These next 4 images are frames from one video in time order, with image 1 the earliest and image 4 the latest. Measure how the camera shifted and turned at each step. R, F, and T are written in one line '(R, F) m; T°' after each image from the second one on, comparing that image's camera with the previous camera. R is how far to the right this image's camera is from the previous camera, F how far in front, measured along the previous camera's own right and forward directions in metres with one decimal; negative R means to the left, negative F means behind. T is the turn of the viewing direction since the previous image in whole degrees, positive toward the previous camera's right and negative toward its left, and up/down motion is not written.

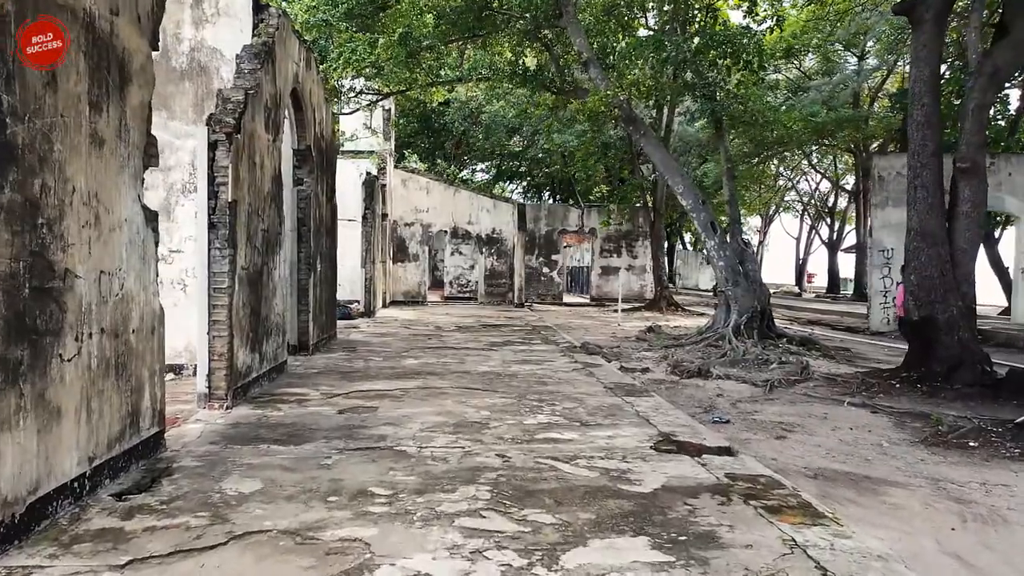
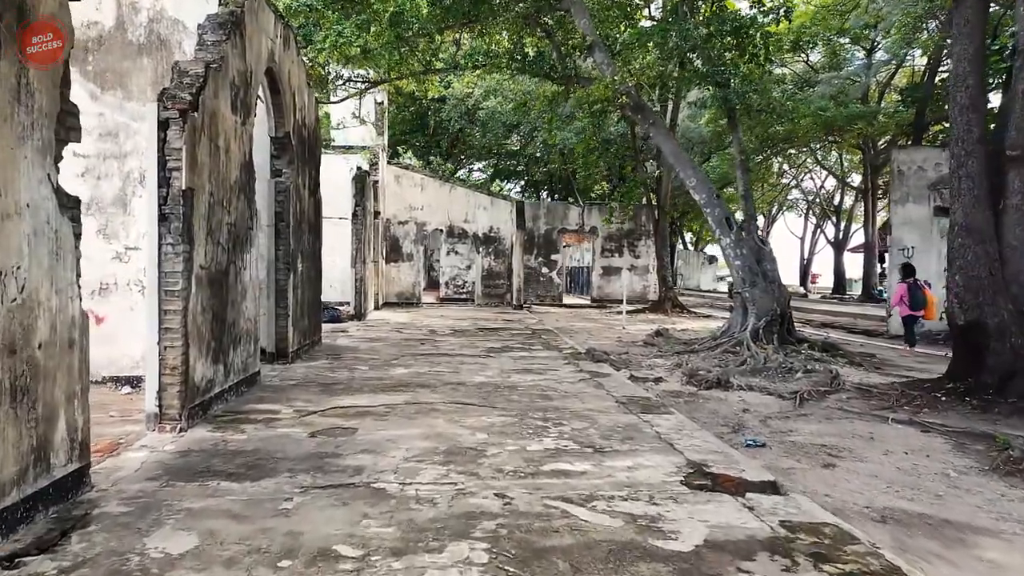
(0.0, +0.9) m; 0°
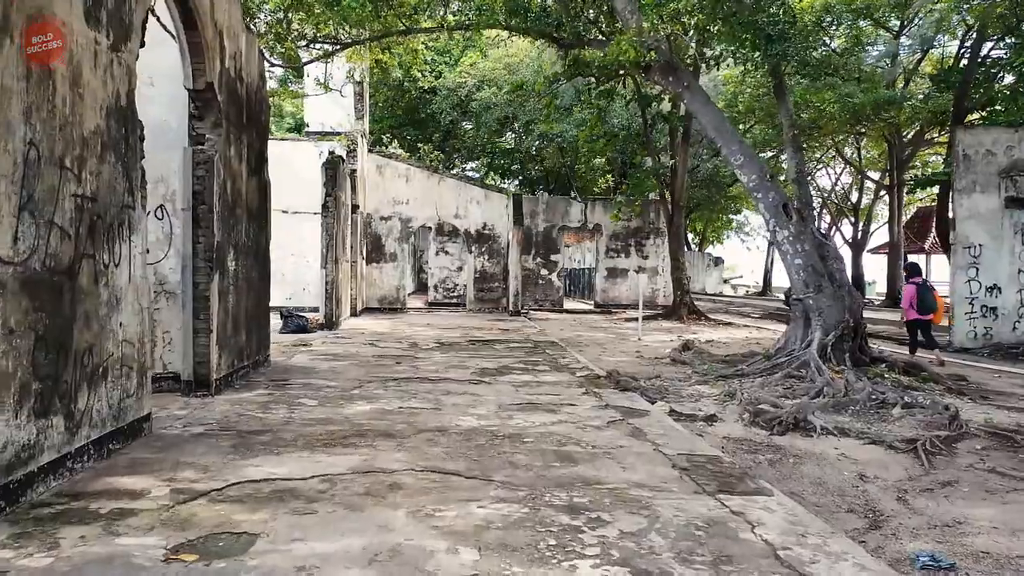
(-0.1, +2.4) m; 0°
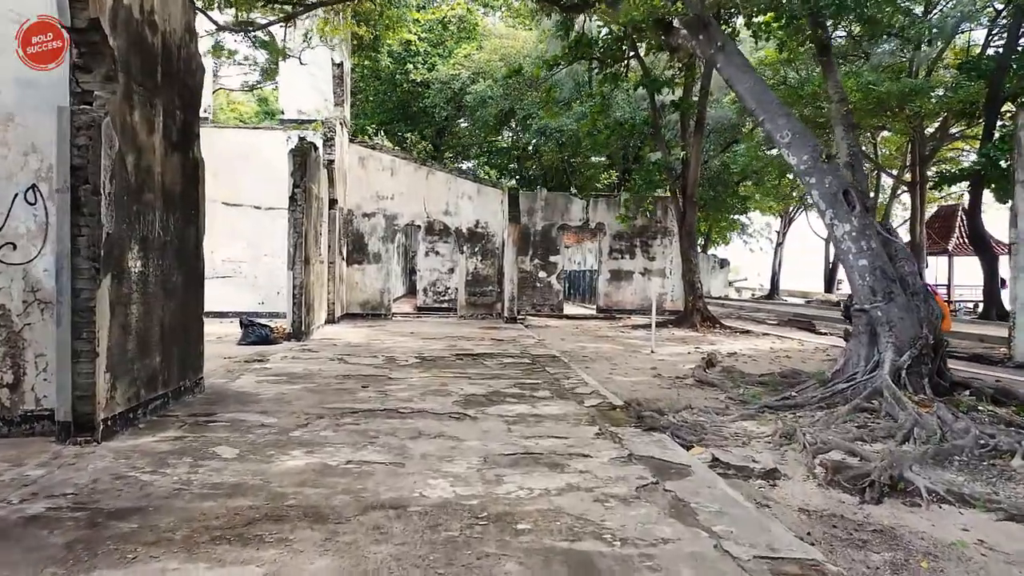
(0.0, +1.7) m; 0°
